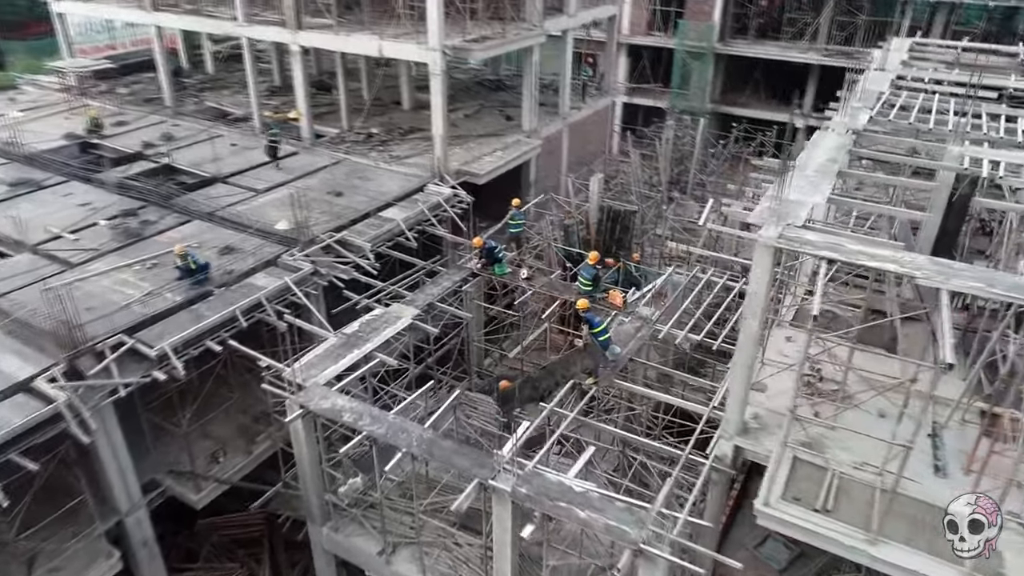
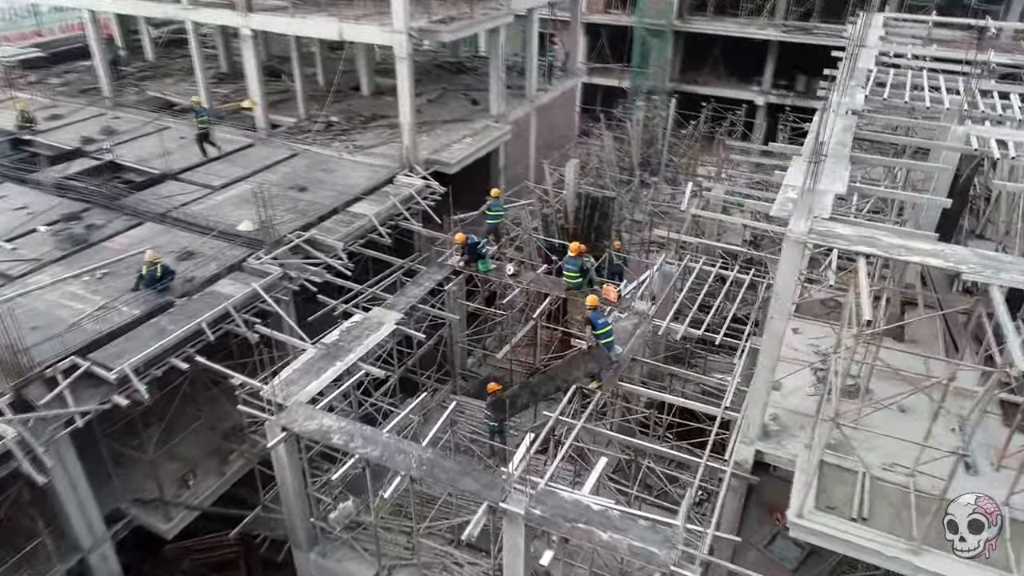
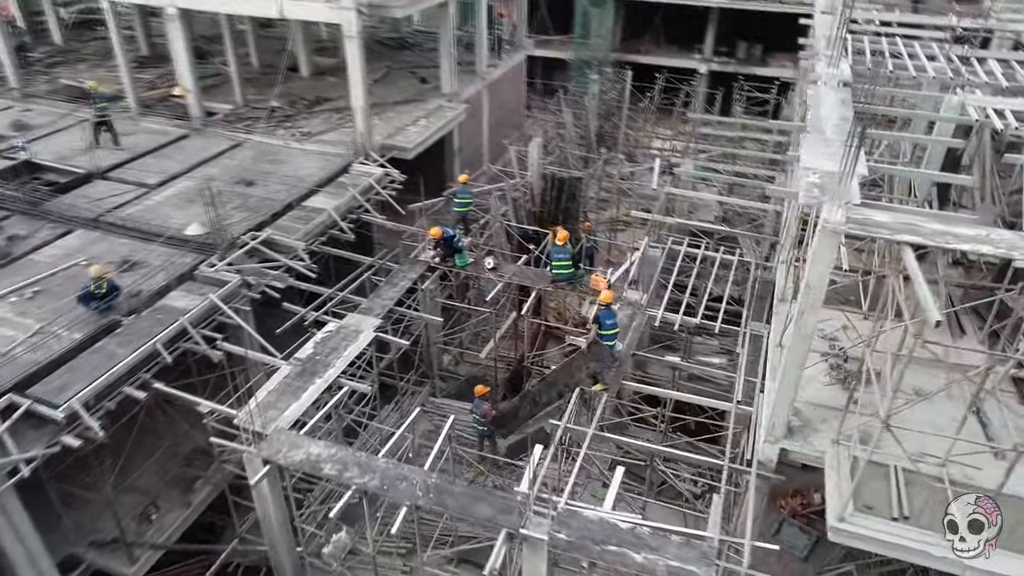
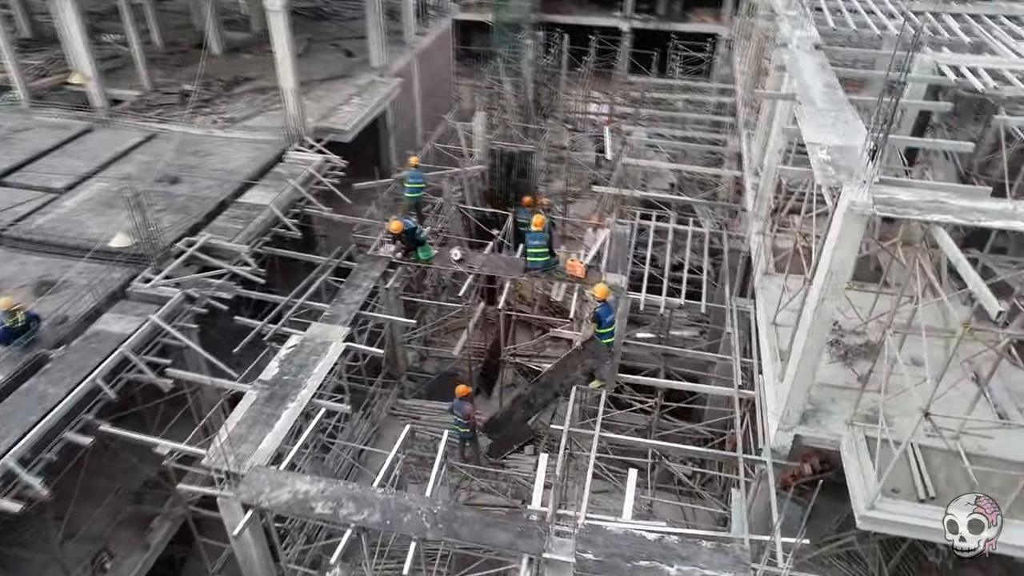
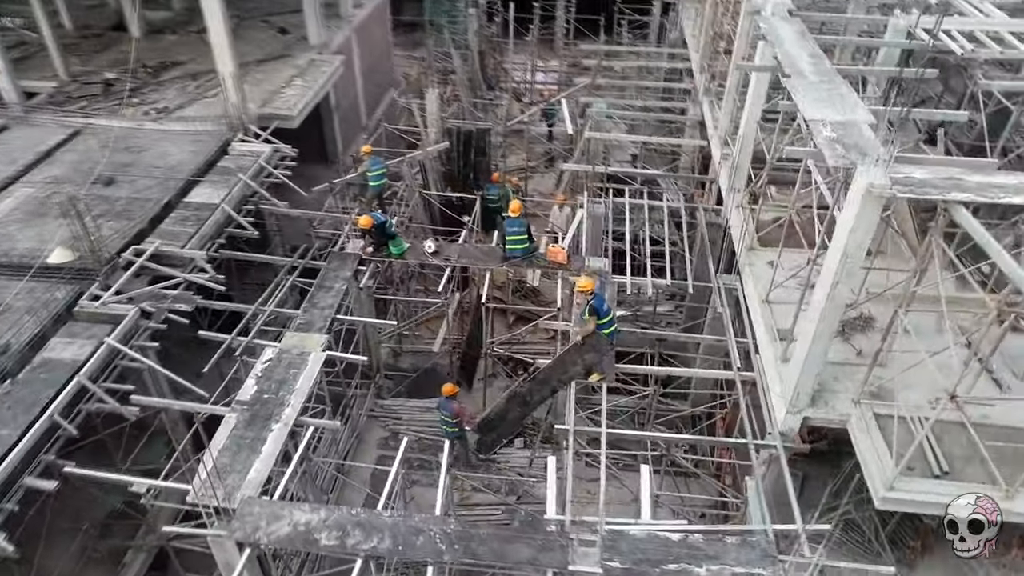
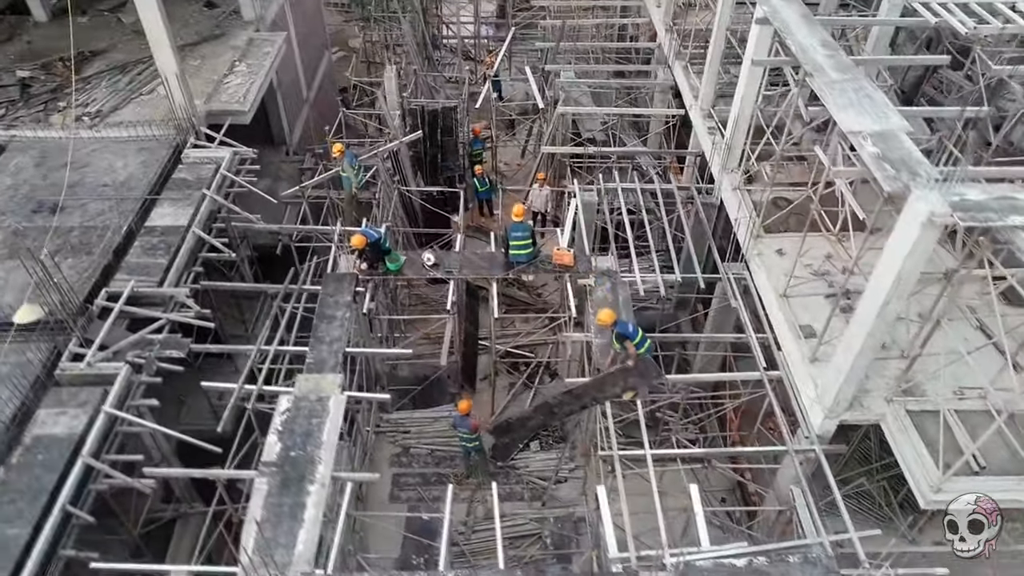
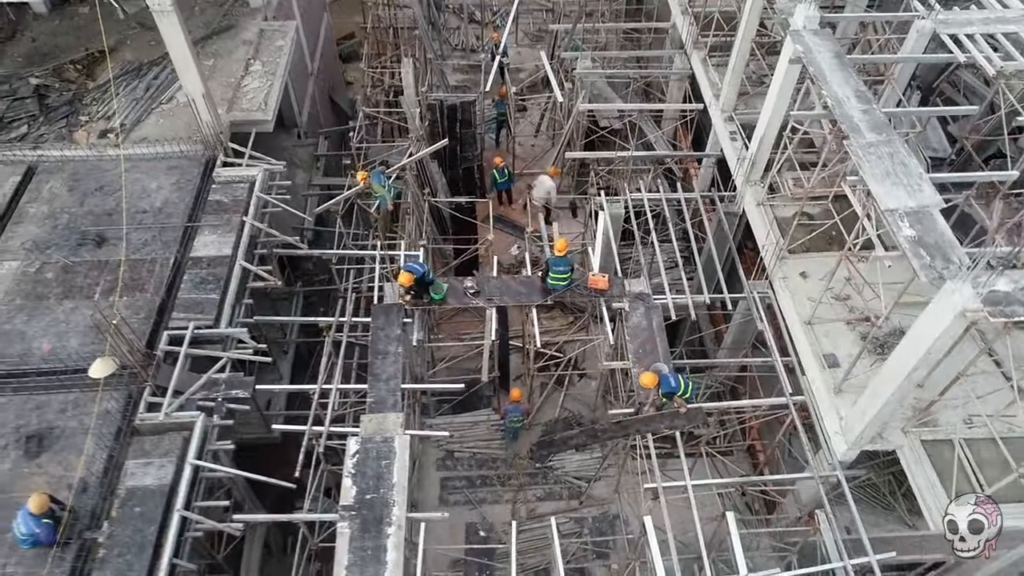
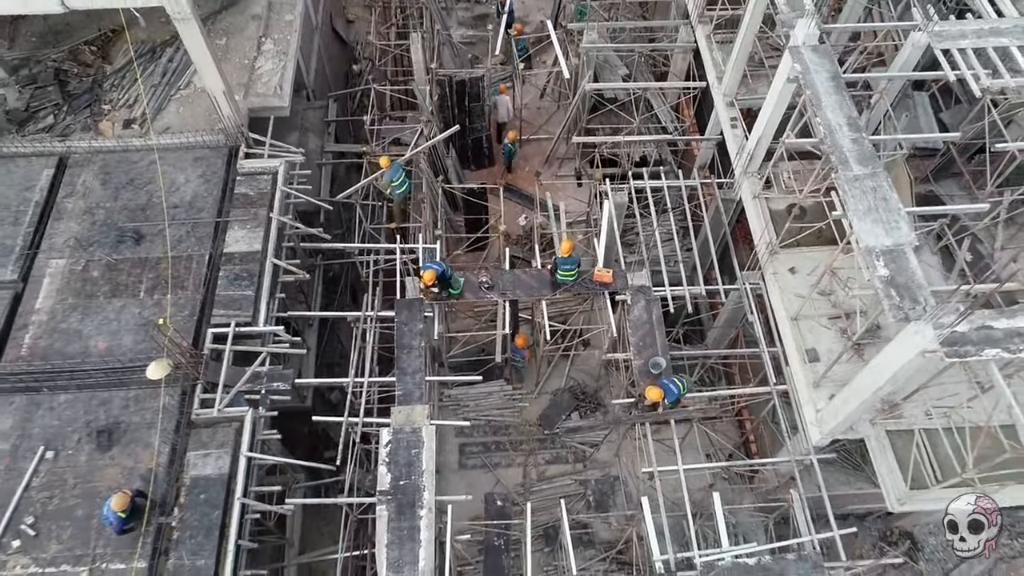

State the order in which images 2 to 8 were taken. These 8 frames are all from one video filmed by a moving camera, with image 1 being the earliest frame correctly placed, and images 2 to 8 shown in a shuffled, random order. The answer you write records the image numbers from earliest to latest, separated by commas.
2, 3, 4, 5, 6, 7, 8
